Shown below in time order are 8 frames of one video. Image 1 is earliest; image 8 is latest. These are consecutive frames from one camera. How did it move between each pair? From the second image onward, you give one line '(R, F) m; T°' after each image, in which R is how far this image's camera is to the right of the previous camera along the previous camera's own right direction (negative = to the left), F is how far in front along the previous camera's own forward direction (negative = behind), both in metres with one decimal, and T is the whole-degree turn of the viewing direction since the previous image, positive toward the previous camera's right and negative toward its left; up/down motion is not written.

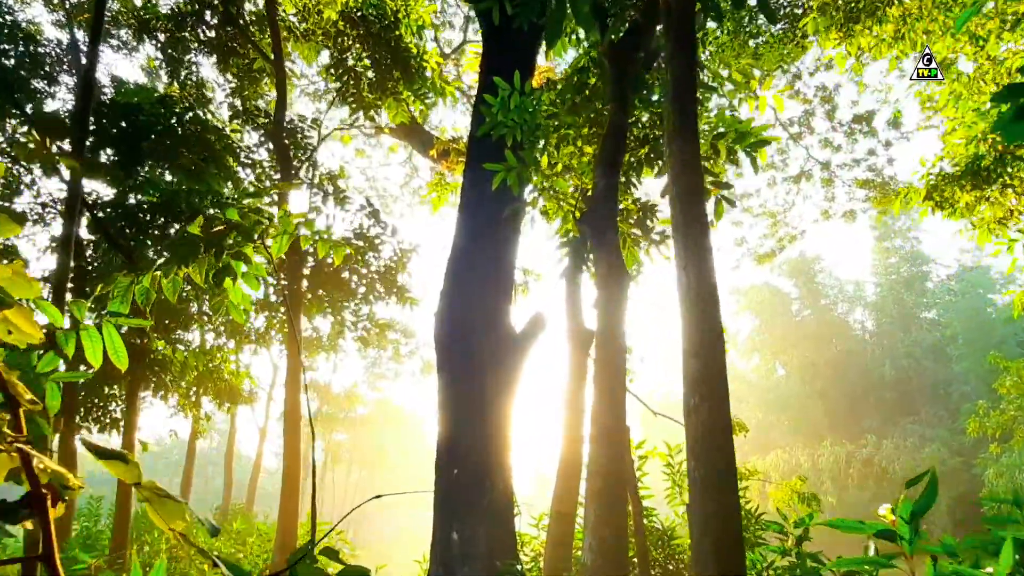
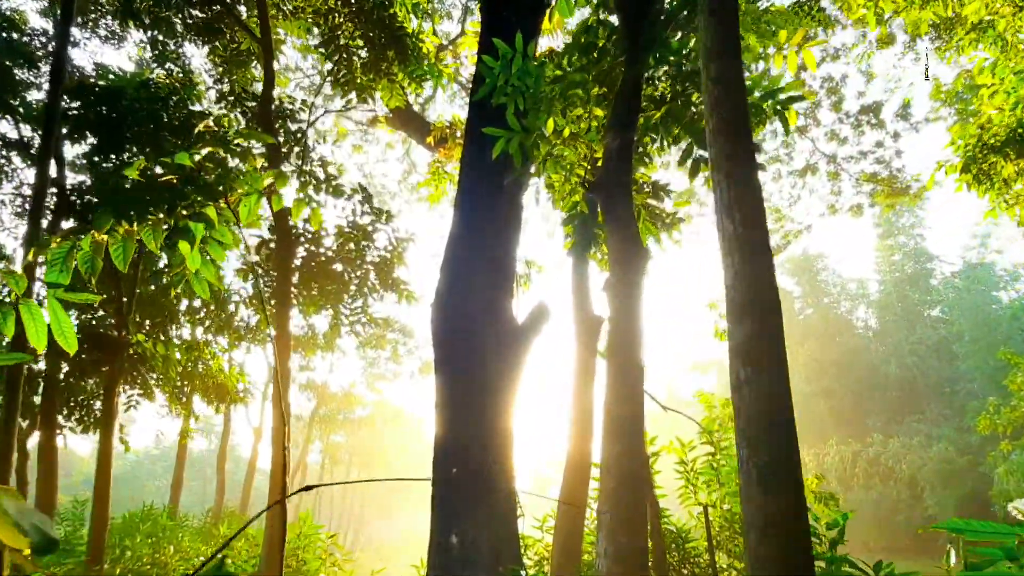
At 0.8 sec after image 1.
(0.0, +0.4) m; 0°
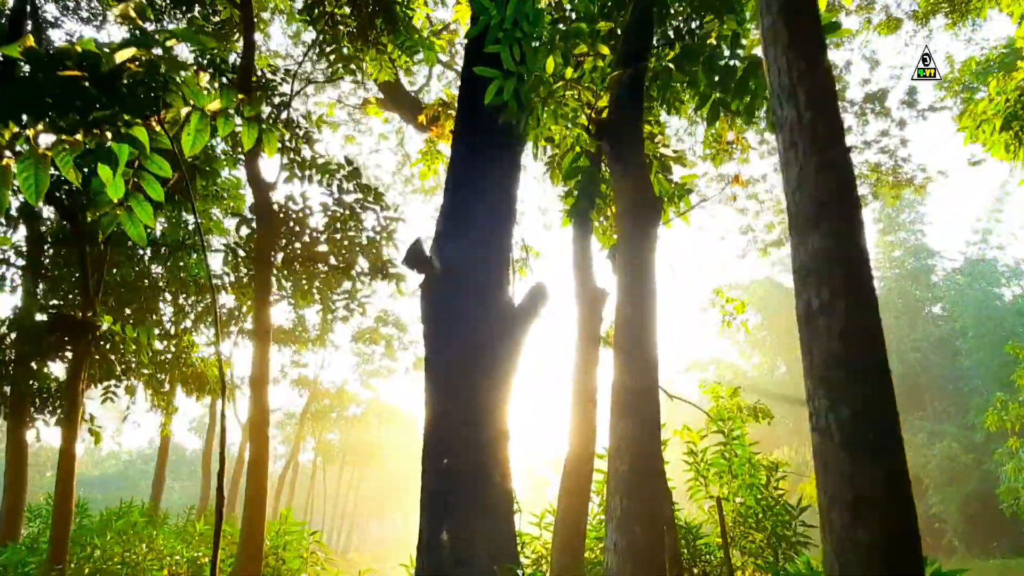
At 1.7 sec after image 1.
(0.0, +0.4) m; 0°
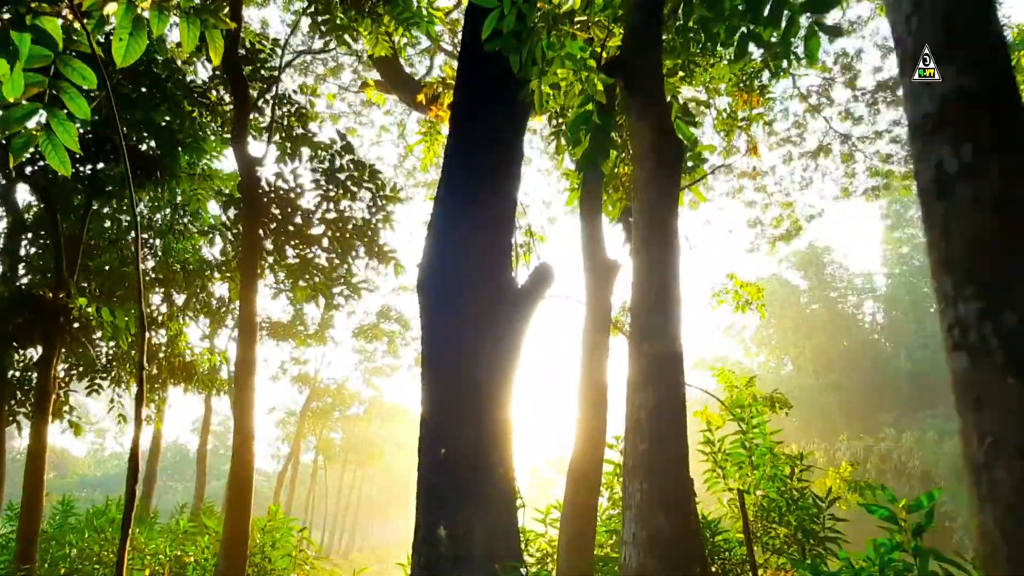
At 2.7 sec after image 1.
(0.0, +0.4) m; 0°
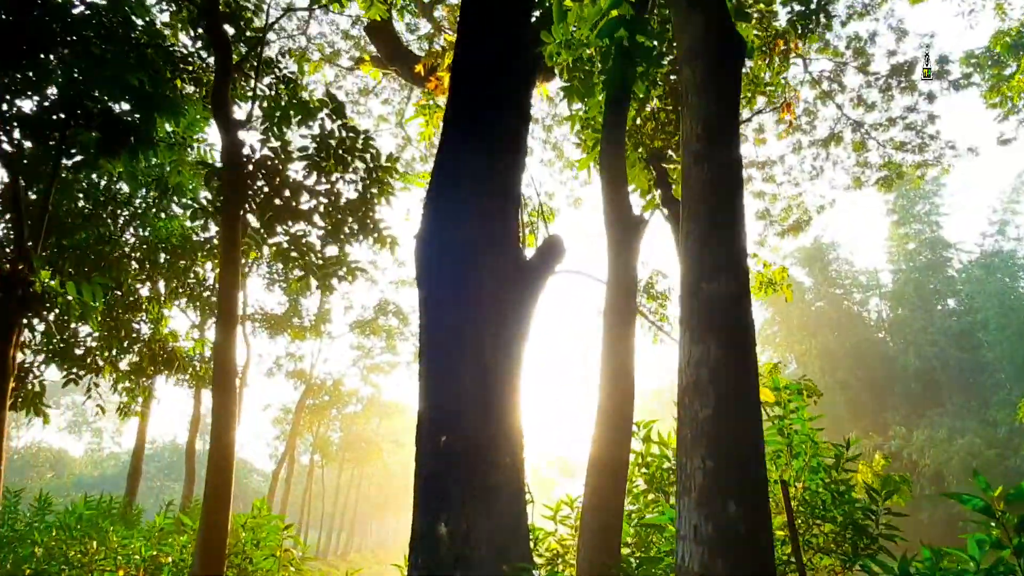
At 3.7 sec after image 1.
(-0.1, +0.5) m; 0°
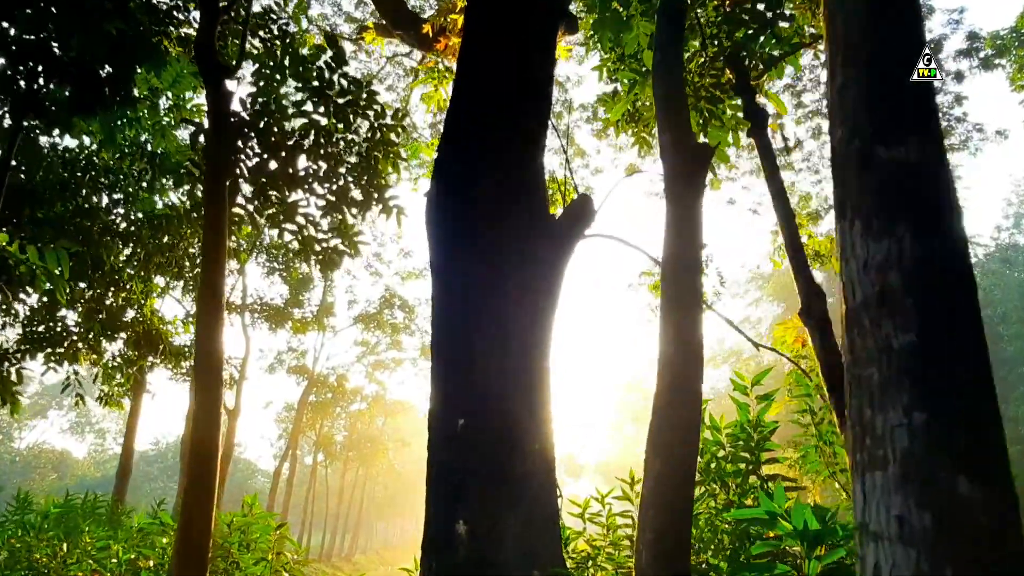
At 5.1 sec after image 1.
(-0.1, +0.6) m; 0°
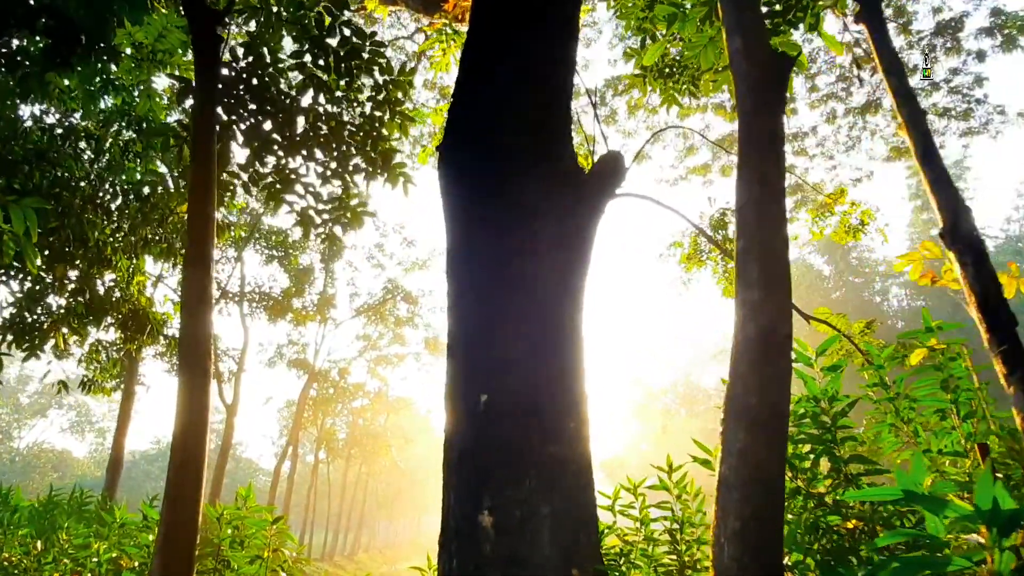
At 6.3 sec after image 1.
(-0.1, +0.4) m; 0°
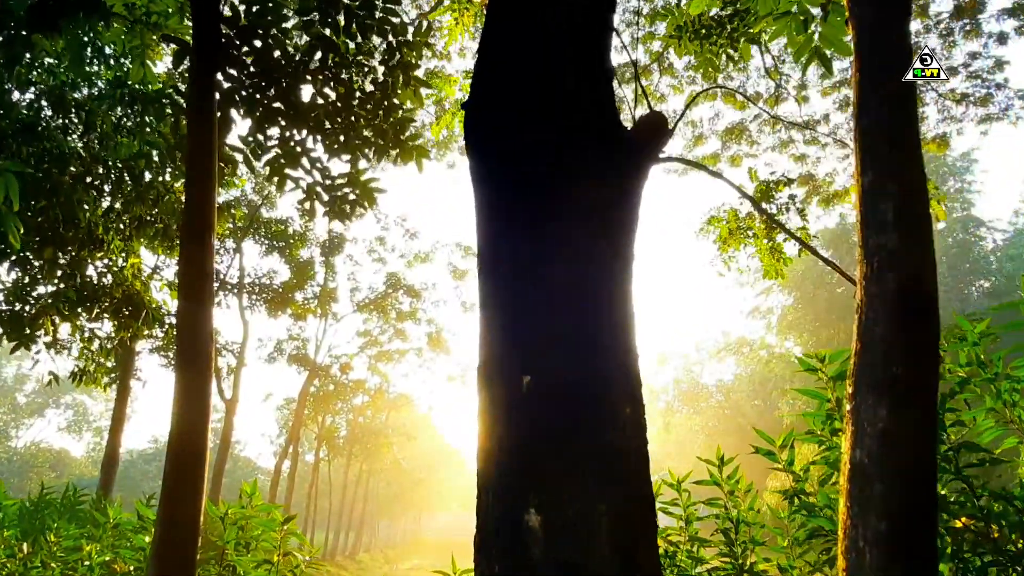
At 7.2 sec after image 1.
(-0.2, +0.4) m; 0°
